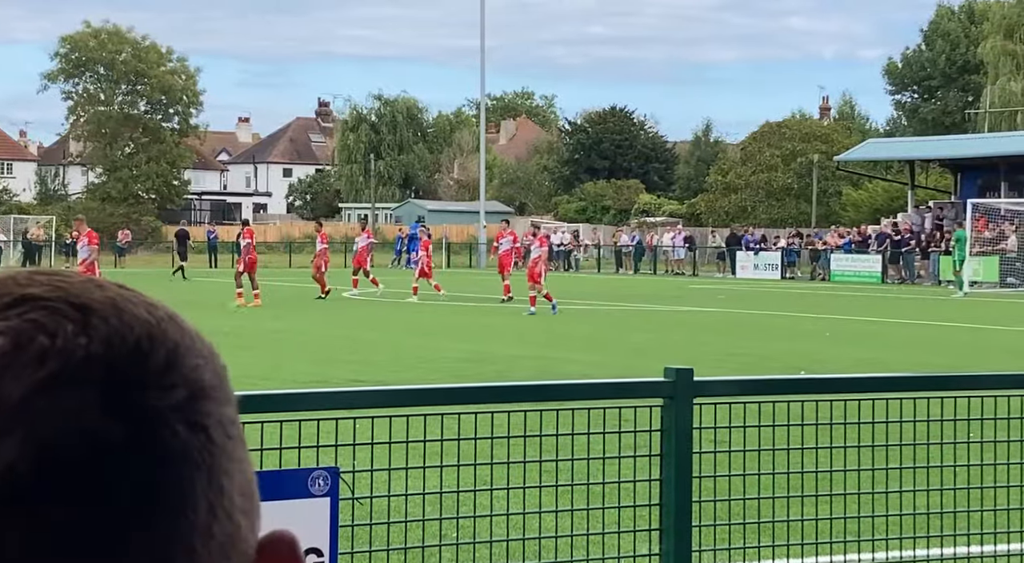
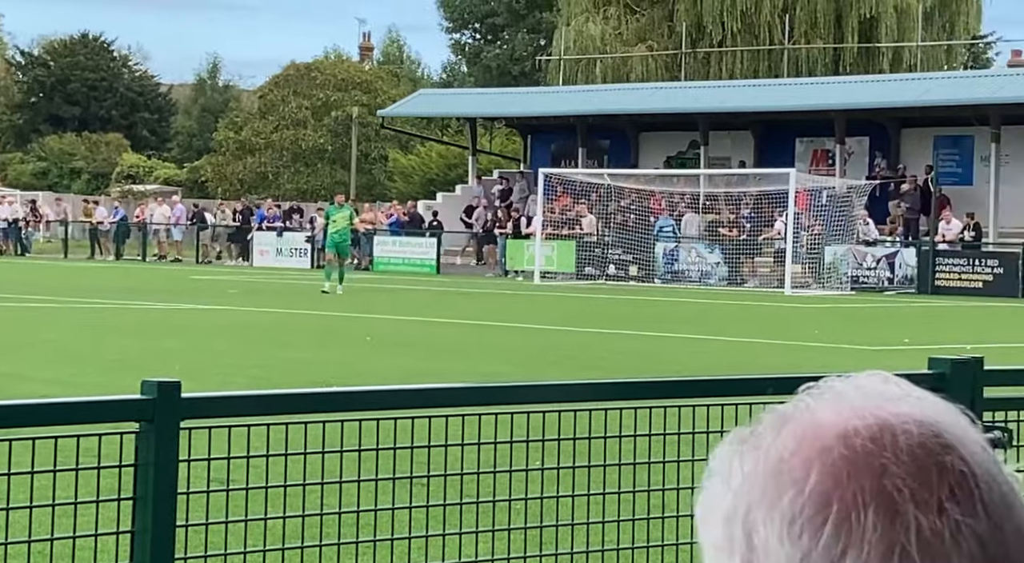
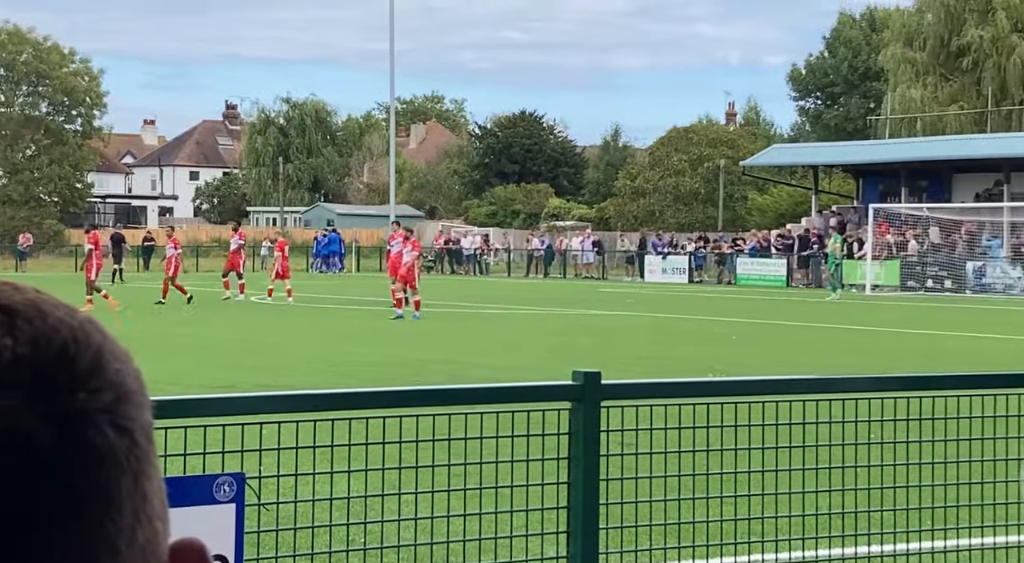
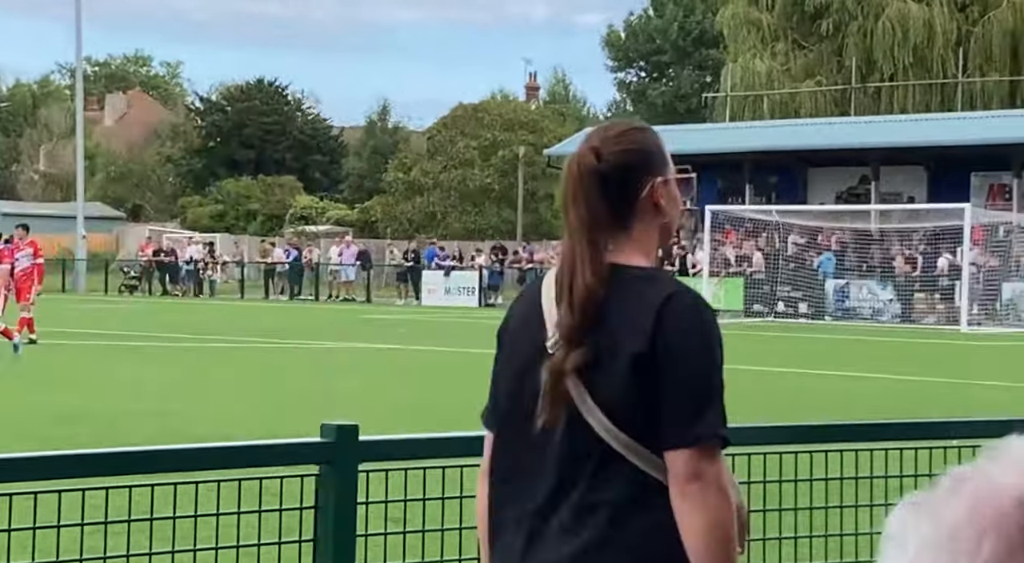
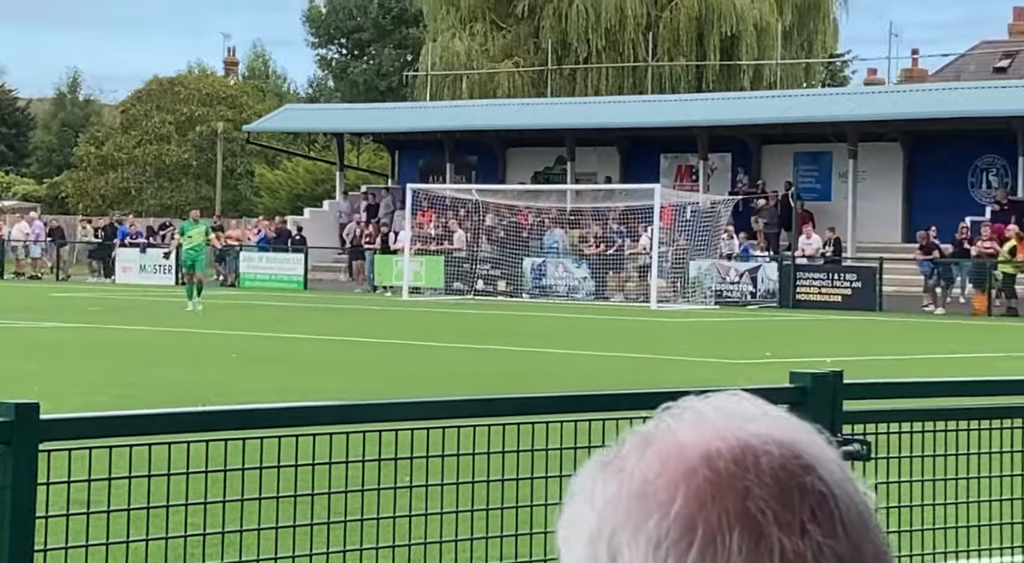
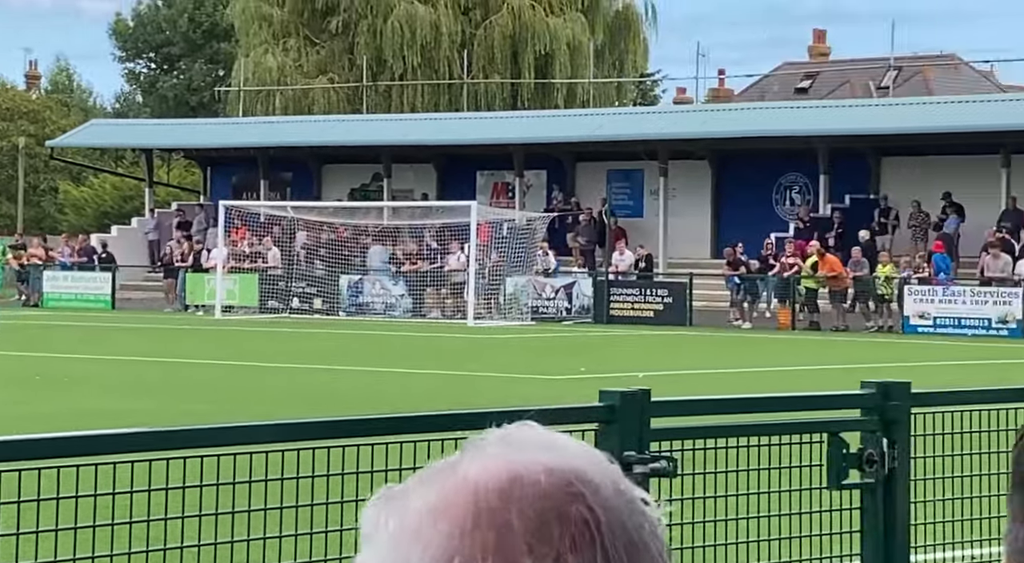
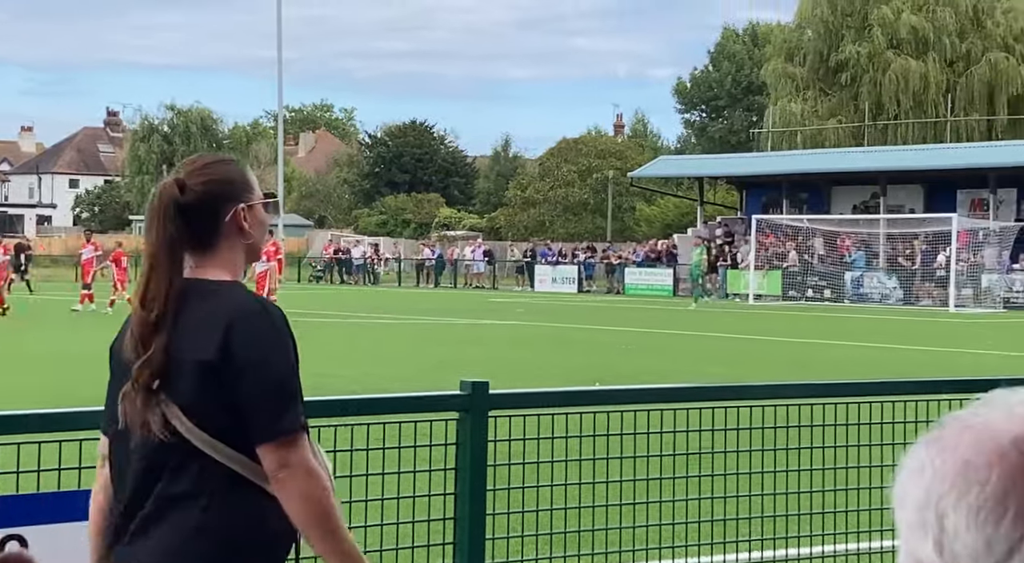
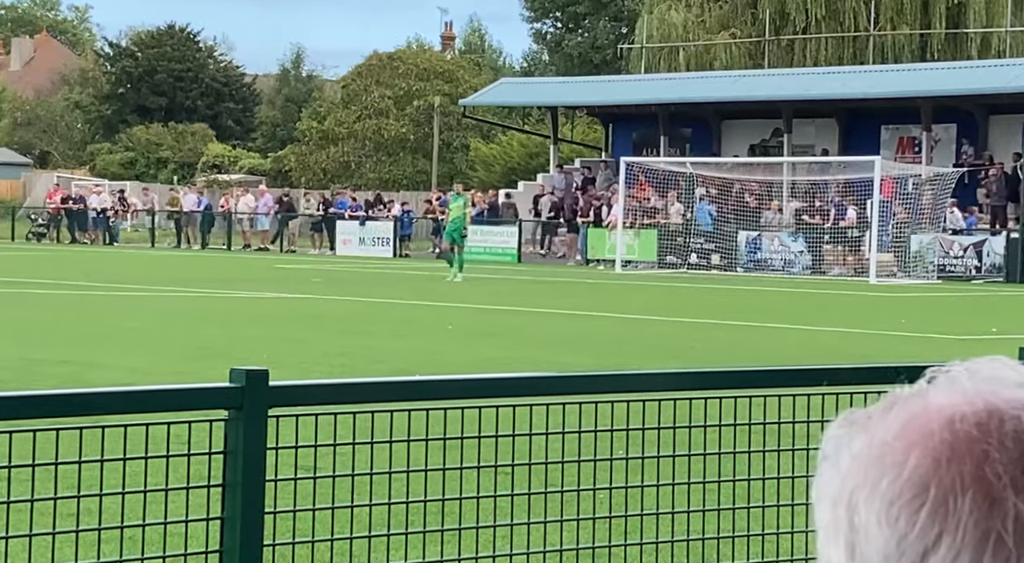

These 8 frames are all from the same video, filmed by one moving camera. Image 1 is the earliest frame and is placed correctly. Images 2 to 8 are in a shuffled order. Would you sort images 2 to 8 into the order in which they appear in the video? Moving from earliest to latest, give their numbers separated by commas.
3, 7, 4, 8, 2, 5, 6
